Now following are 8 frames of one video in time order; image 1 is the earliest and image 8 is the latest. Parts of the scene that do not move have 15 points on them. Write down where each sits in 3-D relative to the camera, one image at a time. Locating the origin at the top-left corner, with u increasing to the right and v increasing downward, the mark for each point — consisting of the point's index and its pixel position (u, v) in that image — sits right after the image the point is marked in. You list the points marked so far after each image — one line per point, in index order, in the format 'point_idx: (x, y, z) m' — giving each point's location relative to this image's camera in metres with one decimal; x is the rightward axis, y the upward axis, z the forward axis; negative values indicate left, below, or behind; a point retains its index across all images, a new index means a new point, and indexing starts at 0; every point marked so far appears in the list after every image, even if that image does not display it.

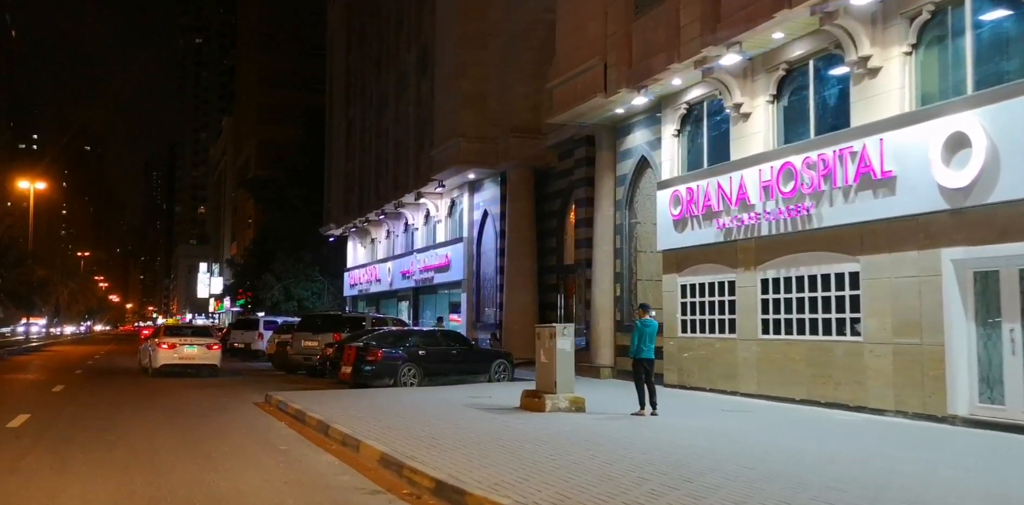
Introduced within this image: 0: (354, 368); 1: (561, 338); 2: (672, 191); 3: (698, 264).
0: (-3.3, -2.5, +19.3) m
1: (+0.7, -1.3, +13.1) m
2: (+3.3, +1.3, +18.4) m
3: (+3.7, -0.2, +17.9) m
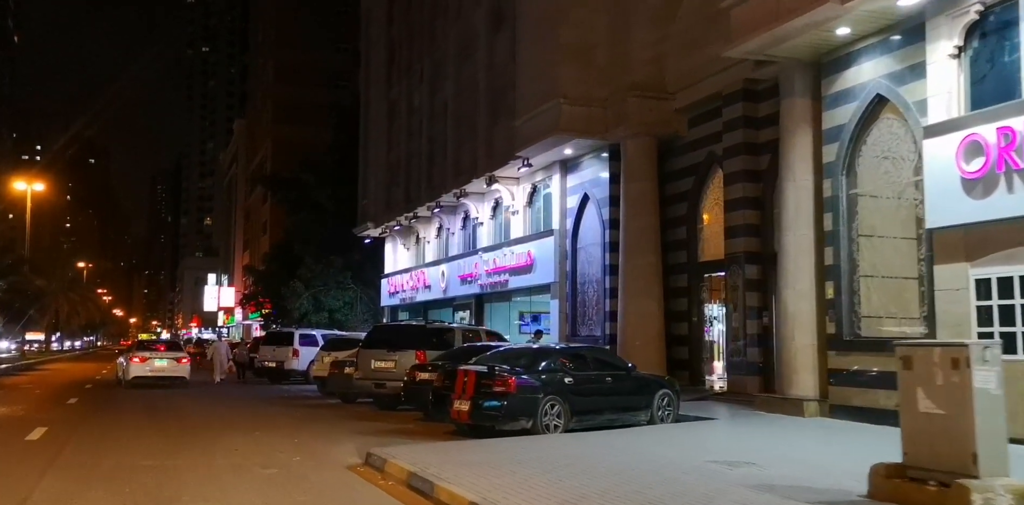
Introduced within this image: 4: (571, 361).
0: (-0.5, -2.2, +13.0) m
1: (+3.5, -0.9, +6.8) m
2: (+6.1, +1.6, +12.2) m
3: (+6.6, +0.1, +11.6) m
4: (+0.9, -1.7, +14.0) m
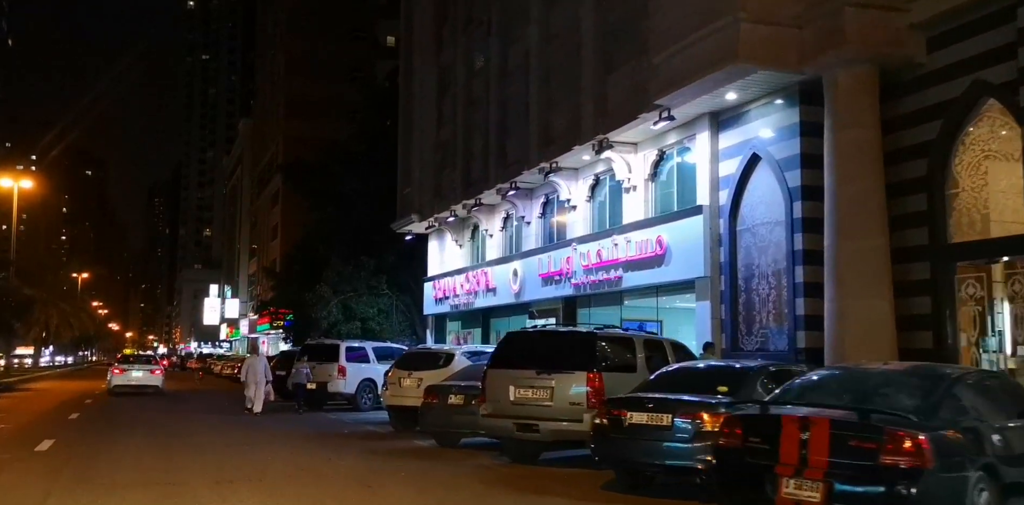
0: (+2.4, -1.7, +6.4) m
1: (+6.4, -0.3, +0.2) m
2: (+9.0, +2.1, +5.6) m
3: (+9.4, +0.6, +5.0) m
4: (+3.8, -1.2, +7.4) m
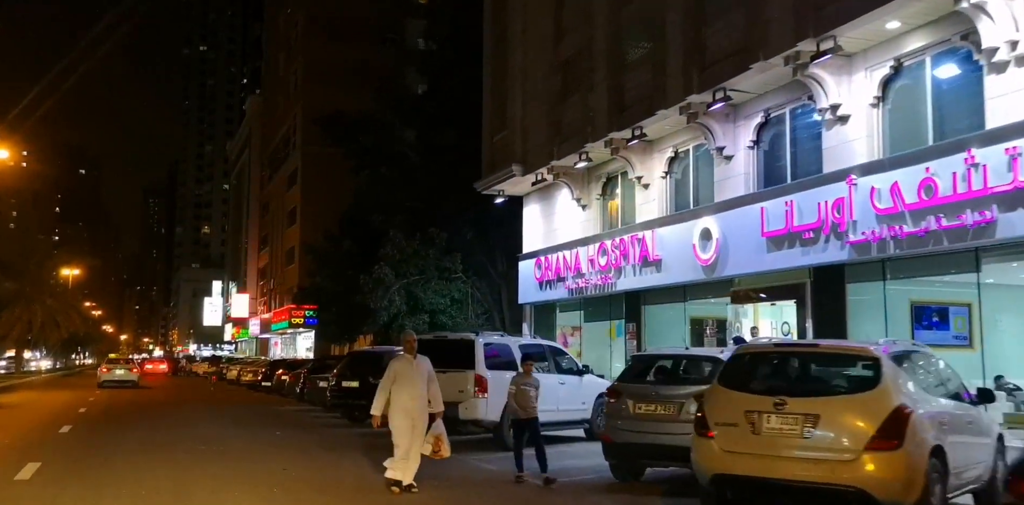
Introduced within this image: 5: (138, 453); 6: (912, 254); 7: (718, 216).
0: (+6.5, -0.6, -3.3) m
1: (+10.6, +0.8, -9.4) m
2: (+13.1, +3.2, -4.0) m
3: (+13.5, +1.7, -4.6) m
4: (+7.9, -0.1, -2.2) m
5: (-7.1, -3.8, +17.1) m
6: (+6.4, 0.0, +14.1) m
7: (+4.3, +0.8, +18.9) m
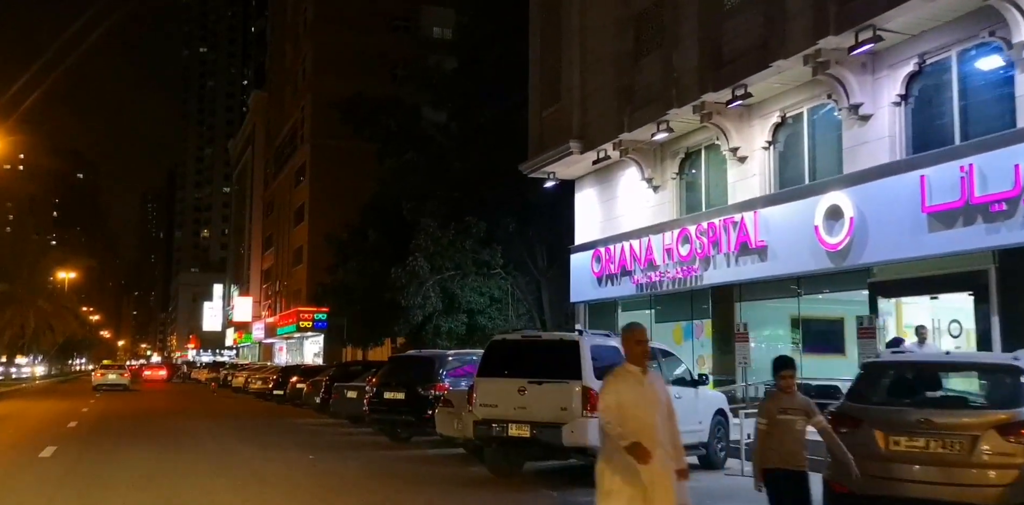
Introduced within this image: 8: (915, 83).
0: (+8.0, -0.1, -6.9) m
1: (+12.1, +1.3, -13.0) m
2: (+14.6, +3.7, -7.6) m
3: (+15.1, +2.2, -8.2) m
4: (+9.4, +0.3, -5.8) m
5: (-5.6, -3.5, +13.5) m
6: (+7.9, +0.3, +10.5) m
7: (+5.8, +1.1, +15.3) m
8: (+6.6, +2.7, +14.2) m
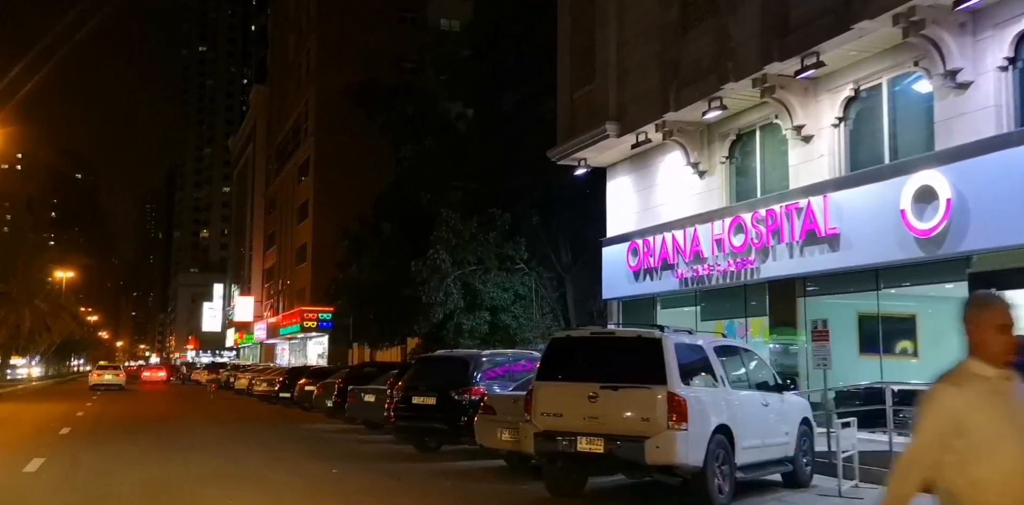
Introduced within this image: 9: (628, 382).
0: (+8.8, +0.1, -8.7) m
1: (+12.9, +1.5, -14.9) m
2: (+15.4, +3.9, -9.4) m
3: (+15.9, +2.4, -10.0) m
4: (+10.2, +0.6, -7.7) m
5: (-4.8, -3.3, +11.6) m
6: (+8.7, +0.5, +8.6) m
7: (+6.6, +1.3, +13.4) m
8: (+7.3, +2.9, +12.4) m
9: (+1.2, -1.4, +9.7) m
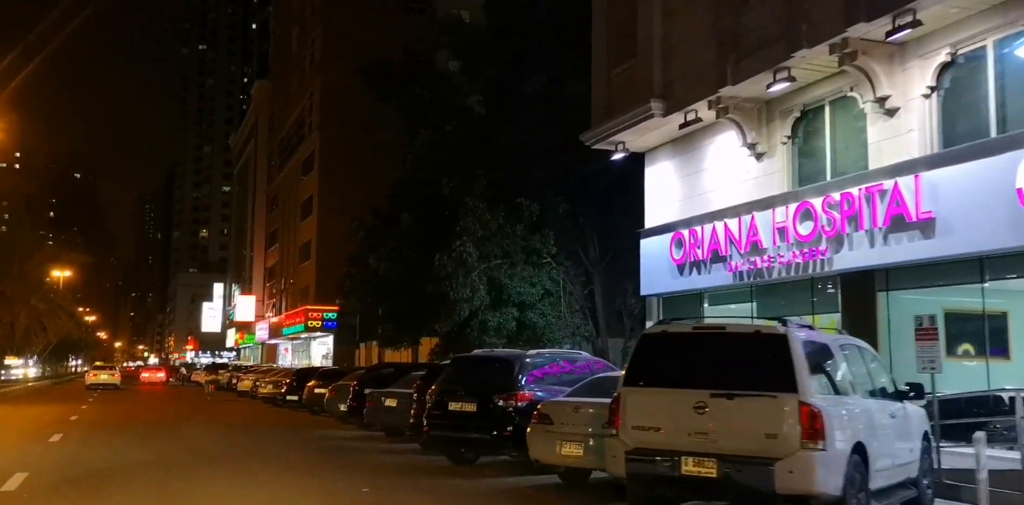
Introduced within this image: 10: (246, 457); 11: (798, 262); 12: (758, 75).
0: (+9.6, +0.3, -10.7) m
1: (+13.7, +1.8, -16.8) m
2: (+16.2, +4.1, -11.3) m
3: (+16.7, +2.6, -11.9) m
4: (+11.0, +0.8, -9.6) m
5: (-4.1, -3.0, +9.7) m
6: (+9.4, +0.7, +6.7) m
7: (+7.4, +1.5, +11.5) m
8: (+8.1, +3.1, +10.5) m
9: (+2.0, -1.2, +7.8) m
10: (-5.5, -4.1, +18.4) m
11: (+5.4, -0.1, +16.8) m
12: (+4.6, +3.3, +16.6) m
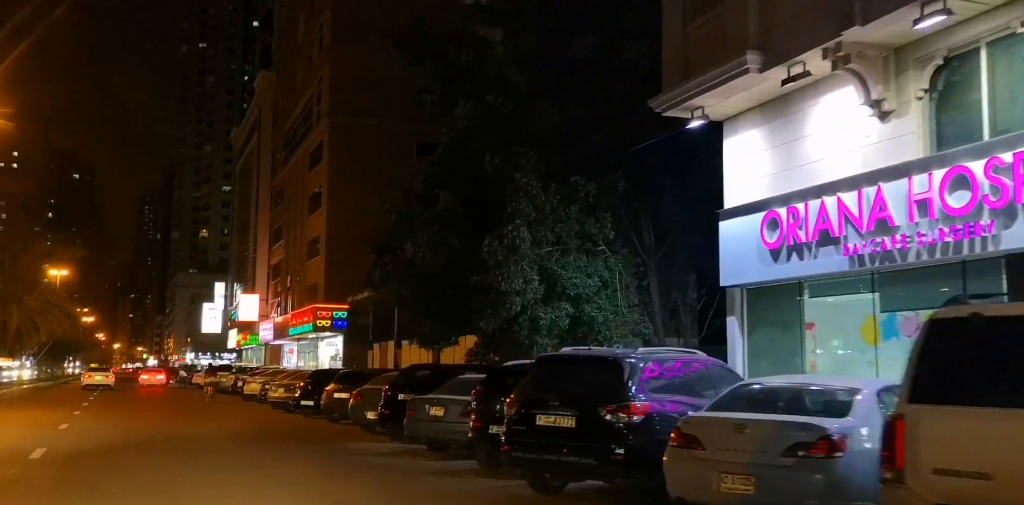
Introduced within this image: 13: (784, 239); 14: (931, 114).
0: (+10.9, +0.7, -13.8) m
1: (+15.0, +2.2, -20.0) m
2: (+17.5, +4.5, -14.5) m
3: (+18.0, +3.0, -15.1) m
4: (+12.3, +1.2, -12.8) m
5: (-2.8, -2.6, +6.5) m
6: (+10.7, +1.1, +3.5) m
7: (+8.6, +1.8, +8.3) m
8: (+9.4, +3.5, +7.3) m
9: (+3.3, -0.8, +4.6) m
10: (-4.2, -3.8, +15.2) m
11: (+6.7, +0.2, +13.7) m
12: (+5.8, +3.6, +13.4) m
13: (+5.2, +0.3, +17.0) m
14: (+6.9, +2.3, +14.6) m
